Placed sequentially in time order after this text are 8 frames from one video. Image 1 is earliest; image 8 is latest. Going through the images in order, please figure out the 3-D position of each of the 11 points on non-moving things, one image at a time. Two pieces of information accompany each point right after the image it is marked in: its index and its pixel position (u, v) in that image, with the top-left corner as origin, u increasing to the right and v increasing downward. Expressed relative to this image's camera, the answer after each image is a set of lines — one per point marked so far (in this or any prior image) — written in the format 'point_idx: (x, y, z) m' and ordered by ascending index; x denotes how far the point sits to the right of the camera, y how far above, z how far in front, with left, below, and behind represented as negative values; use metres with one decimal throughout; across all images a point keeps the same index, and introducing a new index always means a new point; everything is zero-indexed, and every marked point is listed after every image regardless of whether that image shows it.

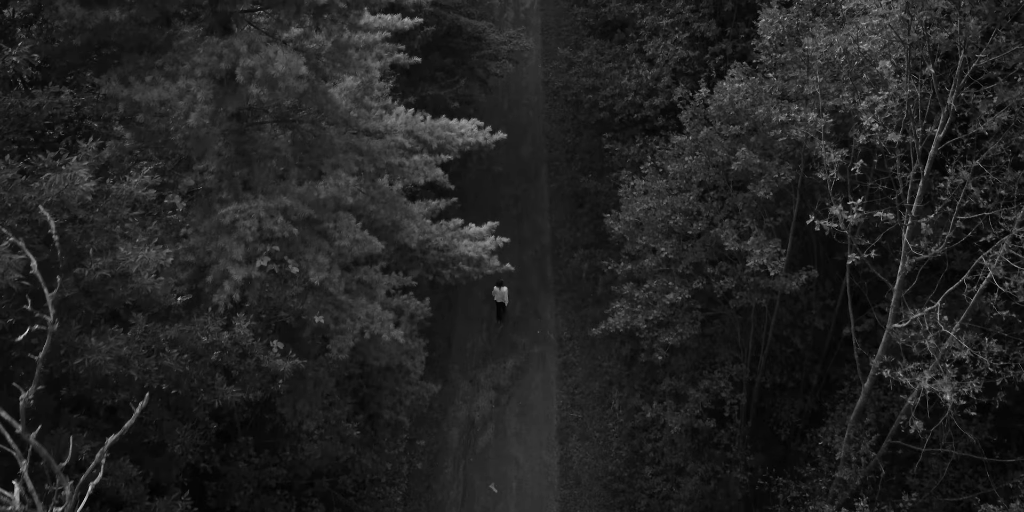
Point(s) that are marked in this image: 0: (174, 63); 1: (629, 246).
0: (-4.5, +2.5, +10.2) m
1: (+2.6, +0.2, +17.4) m
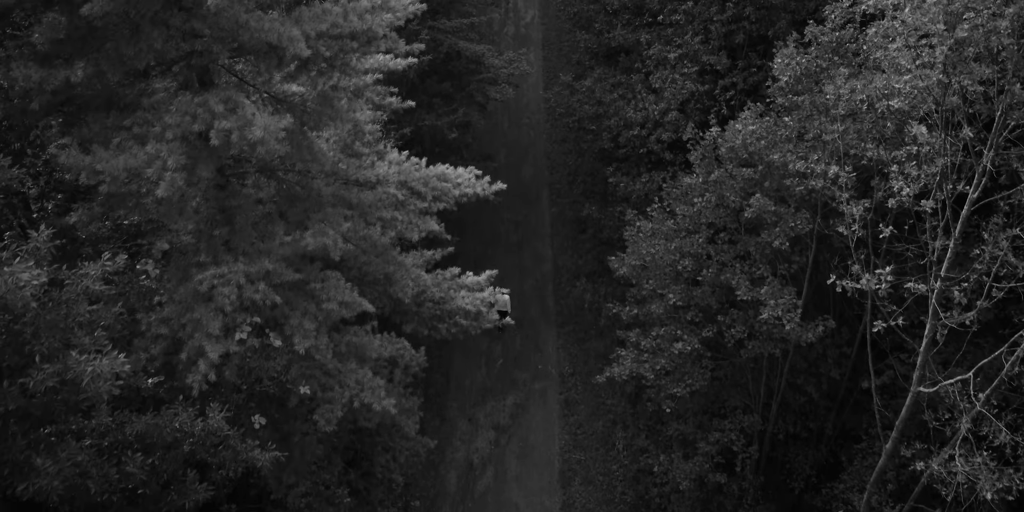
0: (-4.5, +1.6, +9.4) m
1: (+2.6, -0.7, +16.6) m
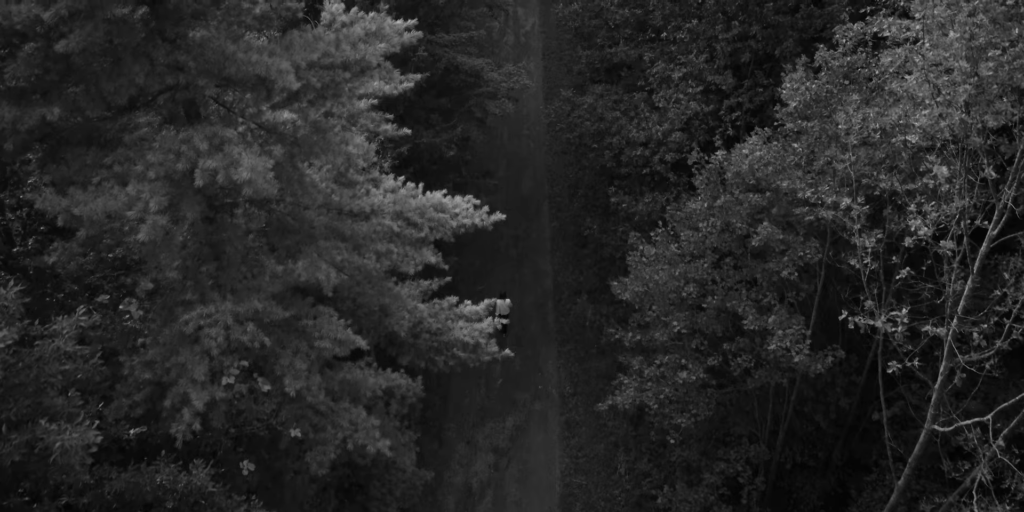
0: (-4.5, +1.1, +8.9) m
1: (+2.6, -1.2, +16.2) m
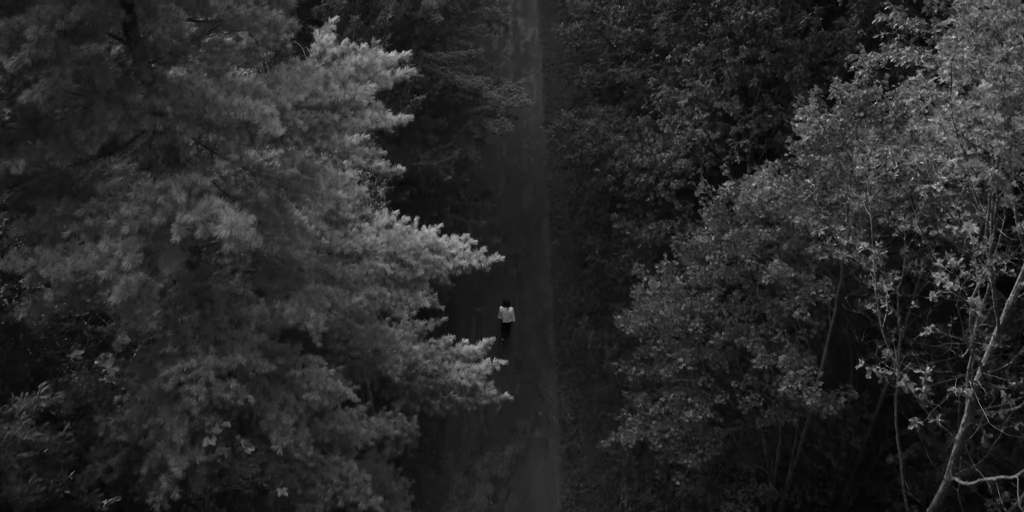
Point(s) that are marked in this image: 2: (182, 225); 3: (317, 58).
0: (-4.5, +0.4, +8.4) m
1: (+2.6, -1.9, +15.6) m
2: (-3.5, +0.3, +8.1) m
3: (-2.7, +2.8, +10.9) m
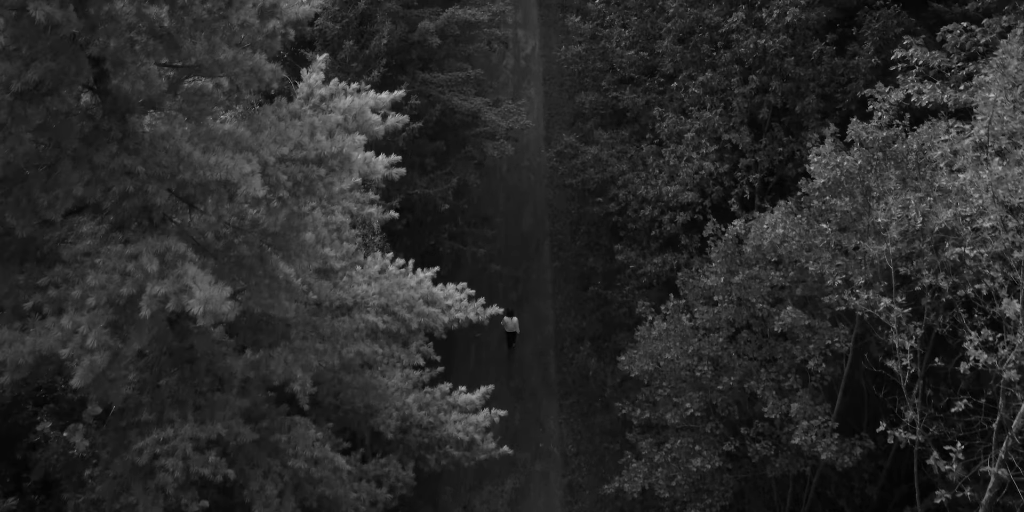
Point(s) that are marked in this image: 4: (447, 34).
0: (-4.5, -0.3, +7.8) m
1: (+2.6, -2.6, +15.0) m
2: (-3.5, -0.4, +7.5) m
3: (-2.7, +2.1, +10.2) m
4: (-1.6, +5.3, +18.7) m
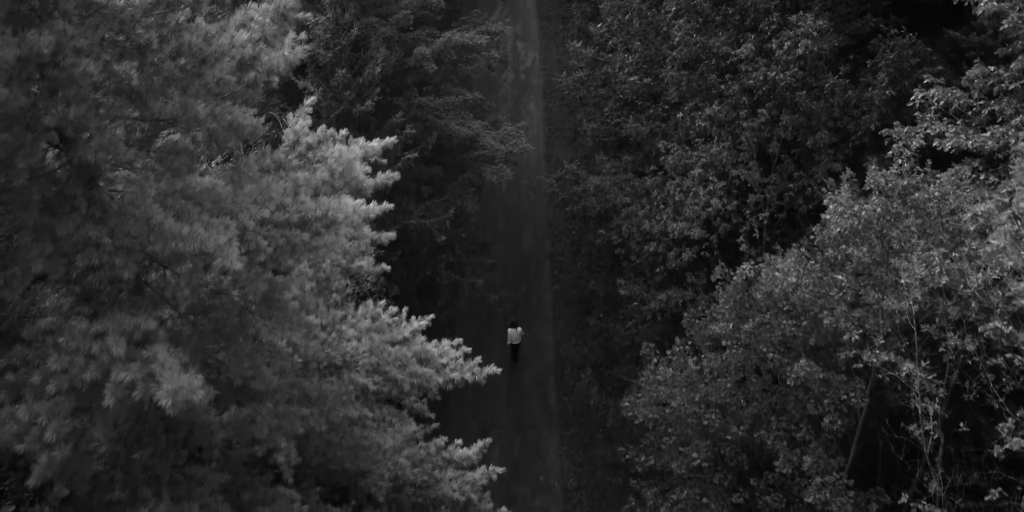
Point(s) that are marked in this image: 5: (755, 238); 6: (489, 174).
0: (-4.5, -1.0, +7.1) m
1: (+2.6, -3.3, +14.4) m
2: (-3.5, -1.1, +6.9) m
3: (-2.8, +1.3, +9.6) m
4: (-1.6, +4.6, +18.1) m
5: (+4.5, +0.4, +14.2) m
6: (-0.6, +2.0, +18.9) m
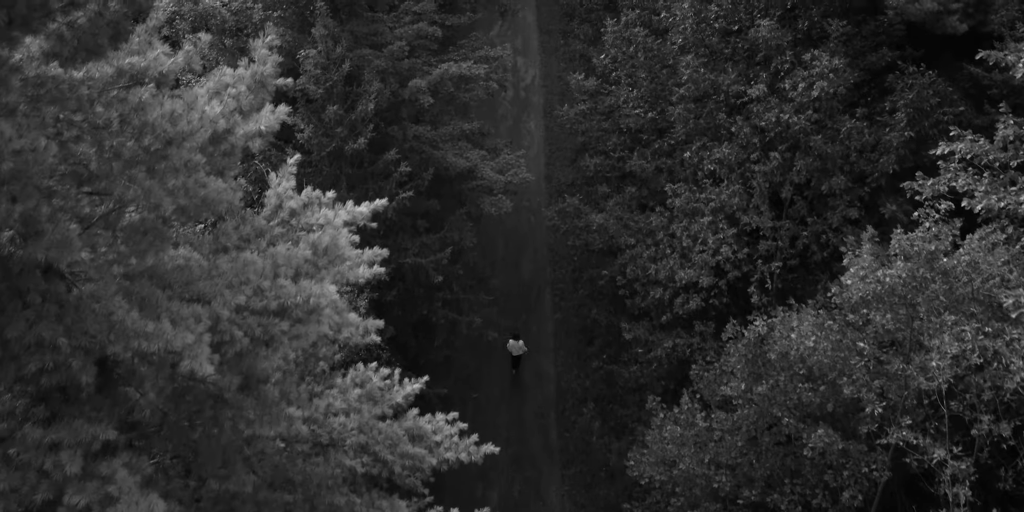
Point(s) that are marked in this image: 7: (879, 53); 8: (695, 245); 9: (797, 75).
0: (-4.5, -1.9, +6.4) m
1: (+2.6, -4.2, +13.7) m
2: (-3.5, -2.0, +6.2) m
3: (-2.8, +0.5, +8.9) m
4: (-1.6, +3.7, +17.4) m
5: (+4.4, -0.5, +13.5) m
6: (-0.6, +1.1, +18.2) m
7: (+7.0, +3.9, +14.8) m
8: (+3.2, +0.2, +13.9) m
9: (+4.8, +3.1, +13.1) m
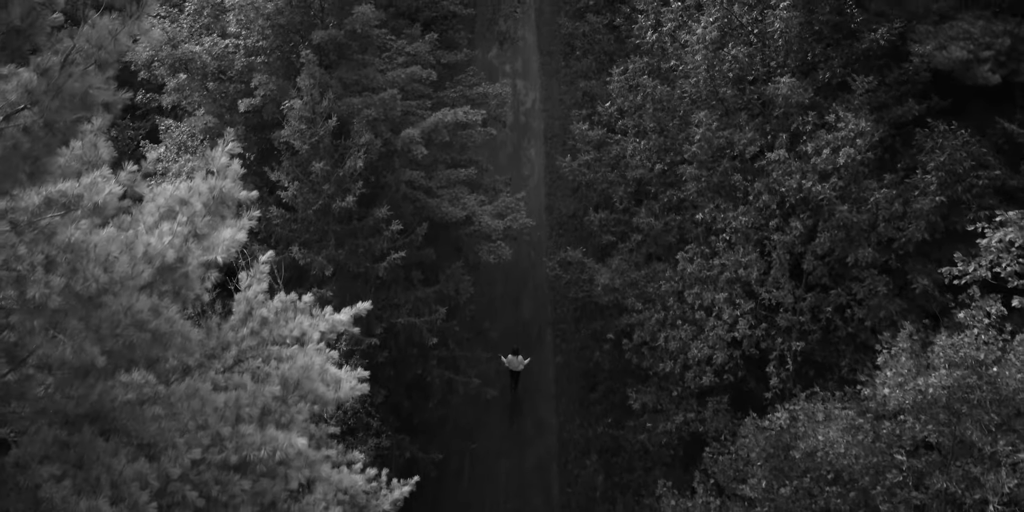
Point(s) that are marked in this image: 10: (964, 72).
0: (-4.5, -3.1, +5.4) m
1: (+2.6, -5.4, +12.6) m
2: (-3.5, -3.2, +5.2) m
3: (-2.8, -0.7, +7.9) m
4: (-1.6, +2.5, +16.4) m
5: (+4.4, -1.7, +12.5) m
6: (-0.6, -0.1, +17.2) m
7: (+7.0, +2.7, +13.8) m
8: (+3.2, -1.0, +12.9) m
9: (+4.8, +1.9, +12.1) m
10: (+7.8, +3.1, +13.4) m
